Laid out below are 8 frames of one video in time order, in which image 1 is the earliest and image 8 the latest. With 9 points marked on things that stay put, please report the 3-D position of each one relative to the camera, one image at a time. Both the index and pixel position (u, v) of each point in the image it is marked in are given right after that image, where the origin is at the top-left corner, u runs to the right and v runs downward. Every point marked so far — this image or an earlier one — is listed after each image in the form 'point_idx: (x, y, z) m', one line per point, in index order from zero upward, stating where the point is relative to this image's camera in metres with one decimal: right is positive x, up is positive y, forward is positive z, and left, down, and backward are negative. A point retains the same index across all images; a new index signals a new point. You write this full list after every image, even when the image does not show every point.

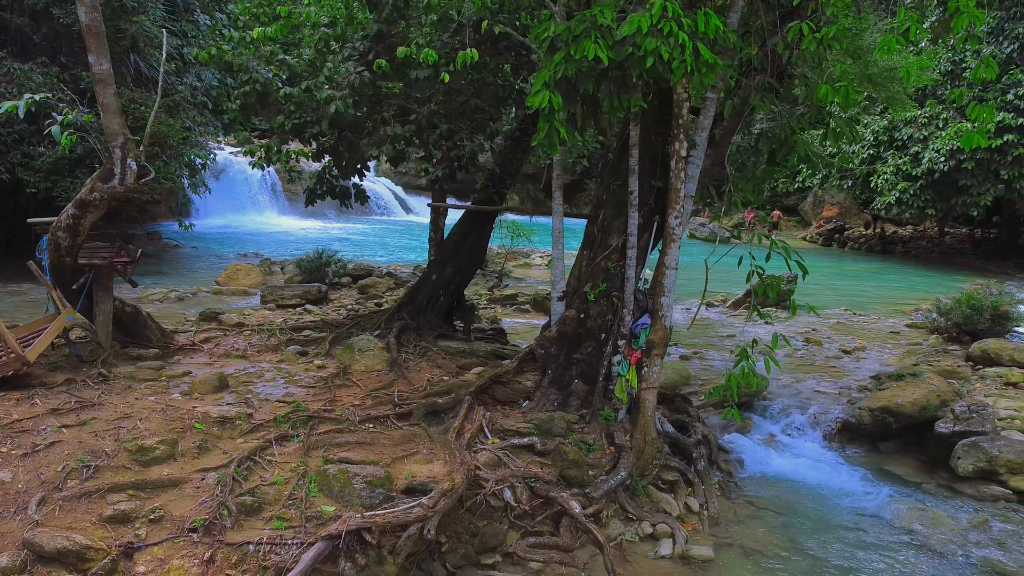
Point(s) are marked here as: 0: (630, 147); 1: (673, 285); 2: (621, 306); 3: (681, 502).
0: (+0.7, +0.9, +5.1) m
1: (+1.0, 0.0, +5.1) m
2: (+0.7, -0.1, +5.3) m
3: (+1.1, -1.3, +5.1) m
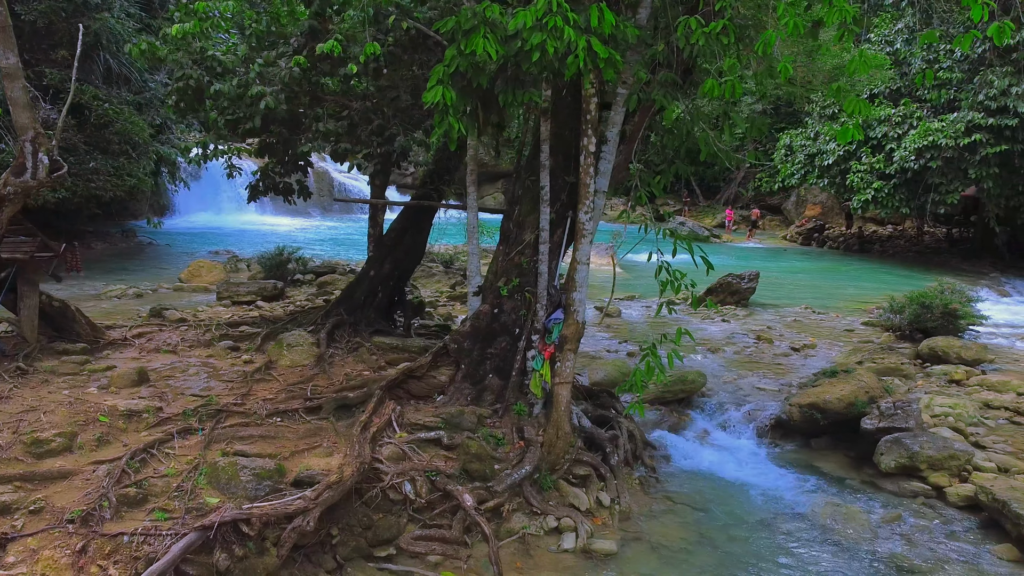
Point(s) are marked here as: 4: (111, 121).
0: (+0.2, +0.9, +5.1) m
1: (+0.5, 0.0, +5.1) m
2: (+0.1, -0.1, +5.3) m
3: (+0.5, -1.3, +5.1) m
4: (-5.8, +2.4, +11.8) m
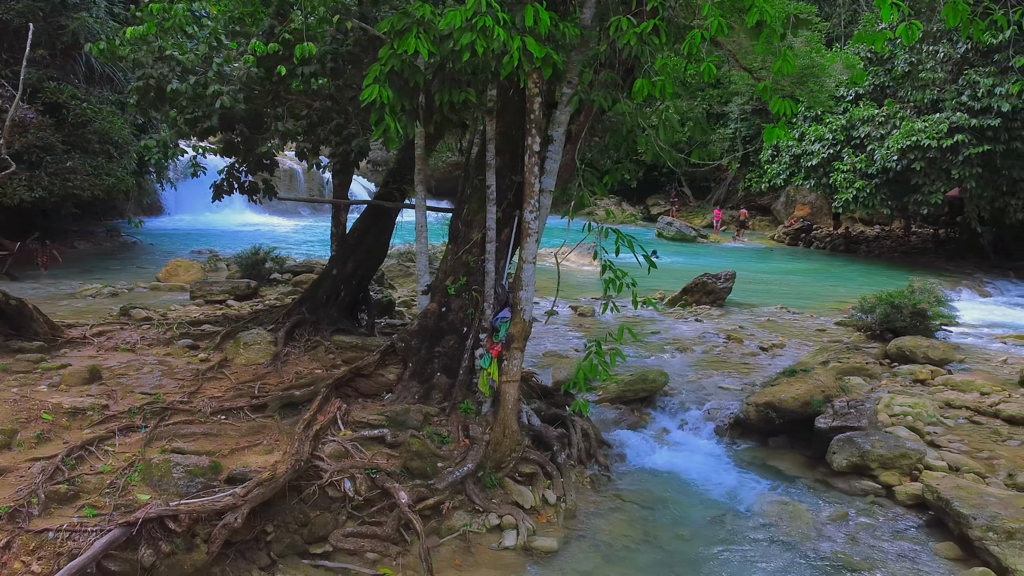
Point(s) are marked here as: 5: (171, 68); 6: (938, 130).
0: (-0.2, +0.9, +5.2) m
1: (+0.1, +0.1, +5.1) m
2: (-0.2, -0.1, +5.3) m
3: (+0.2, -1.3, +5.1) m
4: (-6.1, +2.4, +11.8) m
5: (-2.8, +1.8, +6.6) m
6: (+7.8, +2.9, +14.9) m
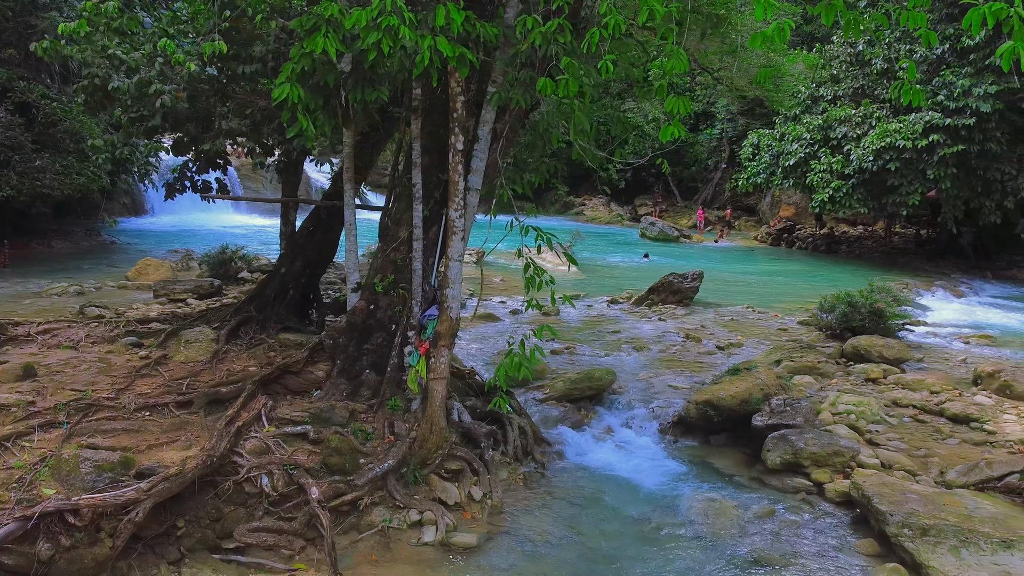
0: (-0.6, +0.9, +5.2) m
1: (-0.4, +0.1, +5.1) m
2: (-0.7, -0.1, +5.4) m
3: (-0.3, -1.3, +5.2) m
4: (-6.6, +2.4, +11.9) m
5: (-3.3, +1.8, +6.7) m
6: (+7.3, +2.9, +14.9) m
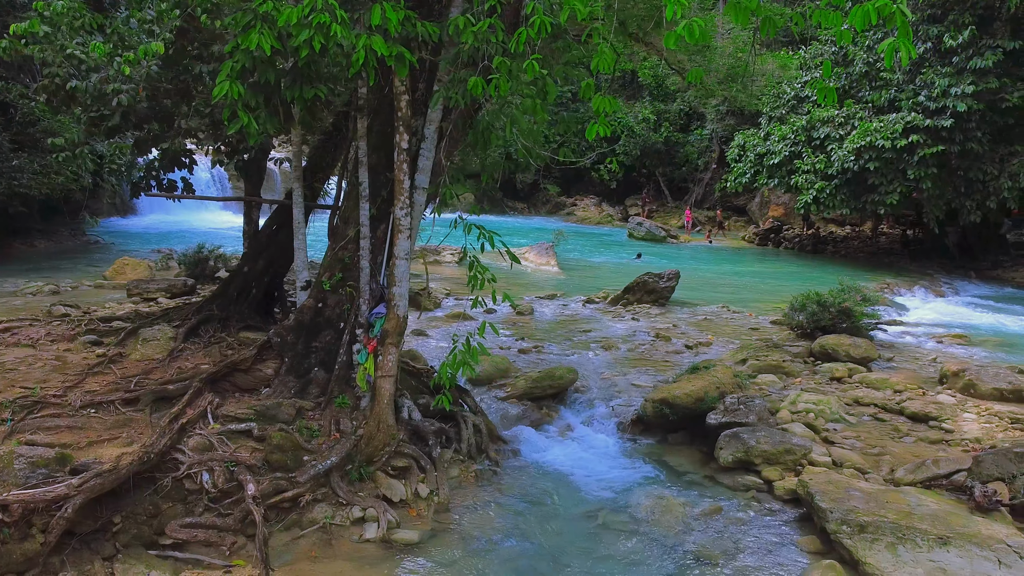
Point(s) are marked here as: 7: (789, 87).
0: (-1.0, +0.9, +5.2) m
1: (-0.7, +0.1, +5.2) m
2: (-1.0, -0.1, +5.4) m
3: (-0.7, -1.3, +5.2) m
4: (-7.0, +2.5, +11.9) m
5: (-3.6, +1.8, +6.7) m
6: (+7.0, +2.9, +14.9) m
7: (+6.3, +4.6, +18.6) m
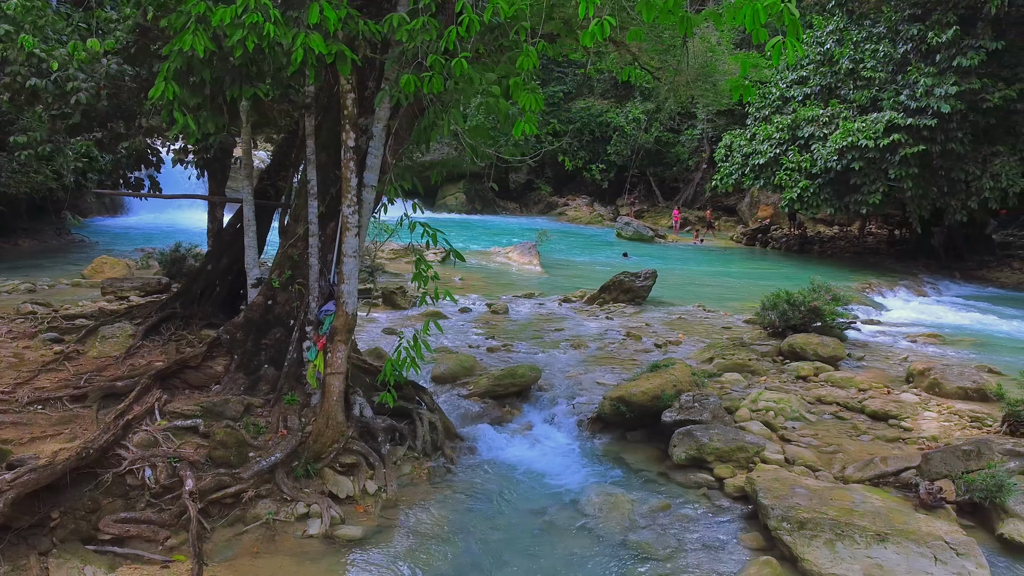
0: (-1.3, +1.0, +5.3) m
1: (-1.0, +0.1, +5.2) m
2: (-1.4, 0.0, +5.4) m
3: (-1.0, -1.3, +5.2) m
4: (-7.3, +2.5, +11.9) m
5: (-3.9, +1.8, +6.7) m
6: (+6.7, +2.9, +14.9) m
7: (+6.0, +4.6, +18.6) m
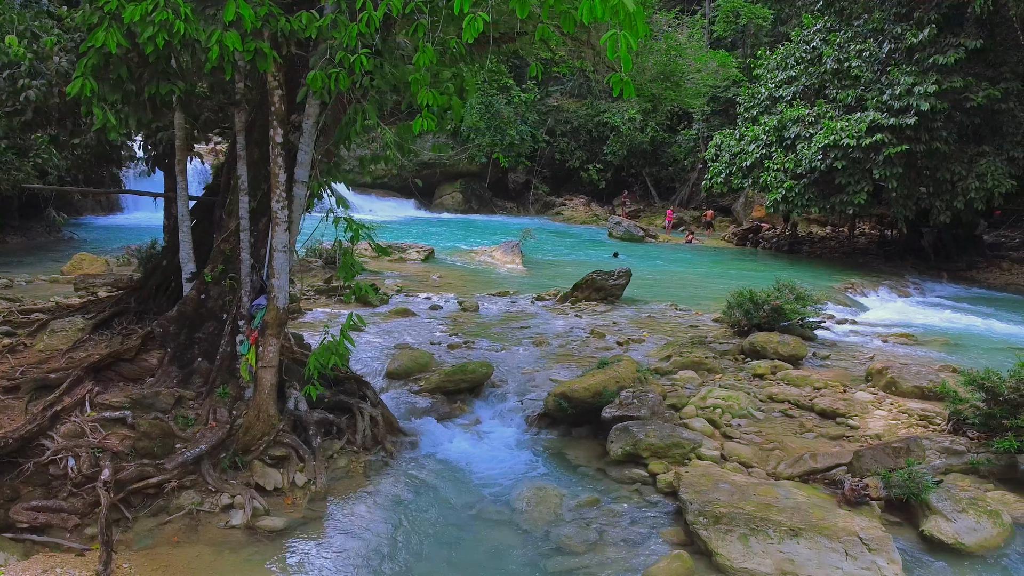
0: (-1.8, +1.0, +5.3) m
1: (-1.5, +0.1, +5.3) m
2: (-1.8, 0.0, +5.5) m
3: (-1.5, -1.2, +5.3) m
4: (-7.7, +2.5, +12.1) m
5: (-4.4, +1.9, +6.8) m
6: (+6.3, +2.9, +14.9) m
7: (+5.7, +4.6, +18.6) m
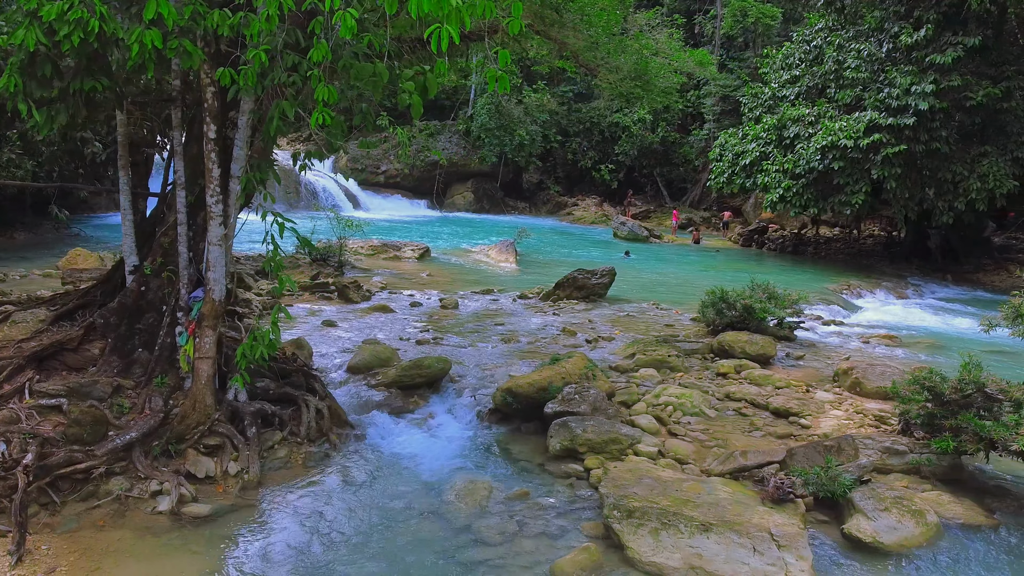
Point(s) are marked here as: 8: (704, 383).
0: (-2.2, +1.1, +5.4) m
1: (-2.0, +0.2, +5.4) m
2: (-2.3, 0.0, +5.6) m
3: (-2.0, -1.2, +5.4) m
4: (-7.9, +2.6, +12.4) m
5: (-4.8, +2.0, +7.1) m
6: (+6.2, +2.9, +14.7) m
7: (+5.8, +4.6, +18.5) m
8: (+1.8, -0.9, +7.8) m
